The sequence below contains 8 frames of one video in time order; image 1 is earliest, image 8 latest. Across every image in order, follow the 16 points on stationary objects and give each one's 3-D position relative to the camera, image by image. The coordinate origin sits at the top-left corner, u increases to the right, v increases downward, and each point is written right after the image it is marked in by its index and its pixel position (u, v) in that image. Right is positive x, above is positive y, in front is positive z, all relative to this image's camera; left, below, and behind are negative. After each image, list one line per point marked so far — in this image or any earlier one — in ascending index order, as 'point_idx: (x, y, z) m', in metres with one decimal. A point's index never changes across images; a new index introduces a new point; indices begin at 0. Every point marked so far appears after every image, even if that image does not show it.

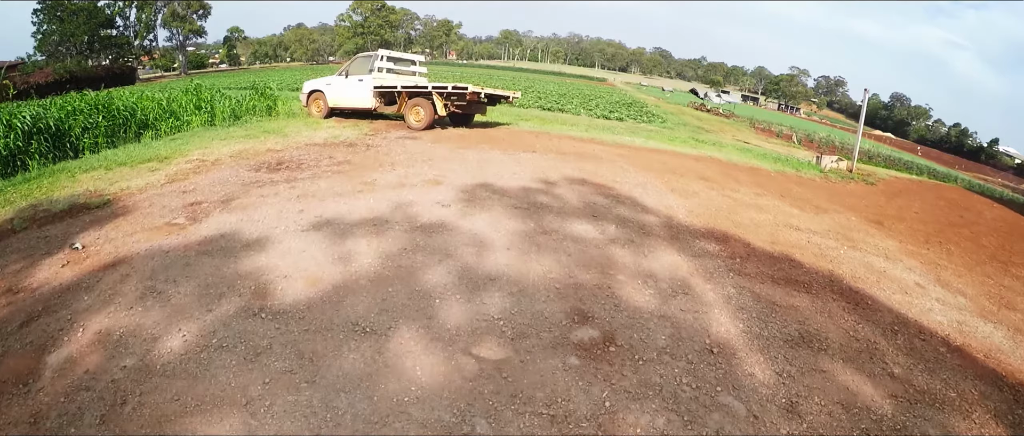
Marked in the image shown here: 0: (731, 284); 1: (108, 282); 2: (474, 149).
0: (+0.9, -0.3, +3.6) m
1: (-1.4, -0.2, +3.1) m
2: (-0.3, +0.7, +7.6) m
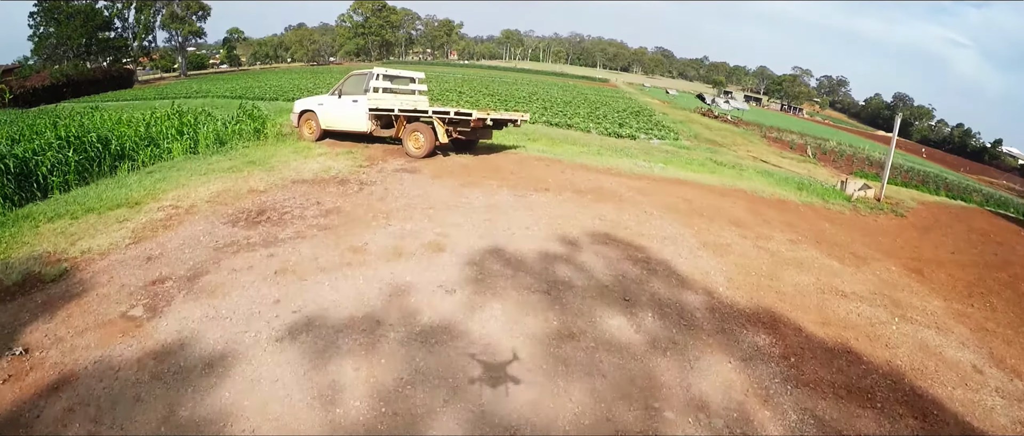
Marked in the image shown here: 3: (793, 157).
0: (+0.9, -0.6, +3.0) m
1: (-1.4, -0.6, +2.6) m
2: (-0.2, +0.3, +7.0) m
3: (+6.0, +1.2, +18.3) m
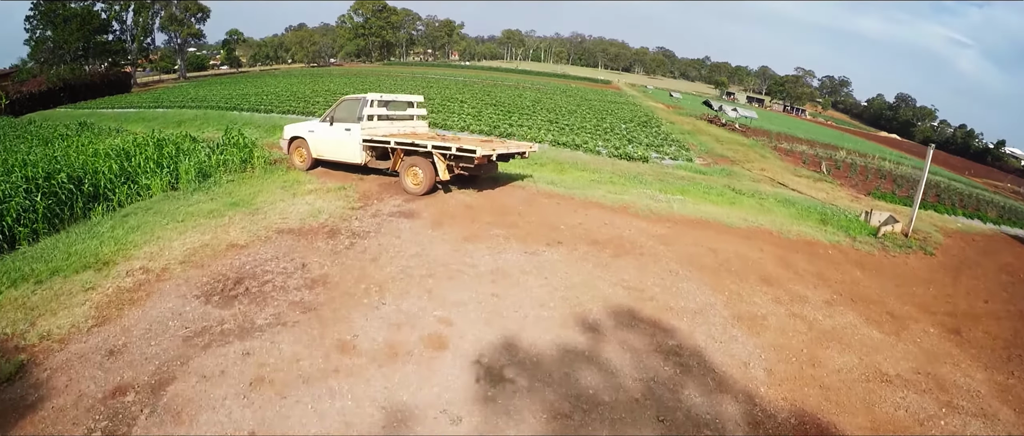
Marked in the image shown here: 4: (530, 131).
0: (+1.0, -1.0, +2.6) m
1: (-1.3, -1.0, +2.1) m
2: (-0.2, -0.1, +6.6) m
3: (+6.0, +0.8, +17.8) m
4: (+0.4, +1.8, +17.7) m
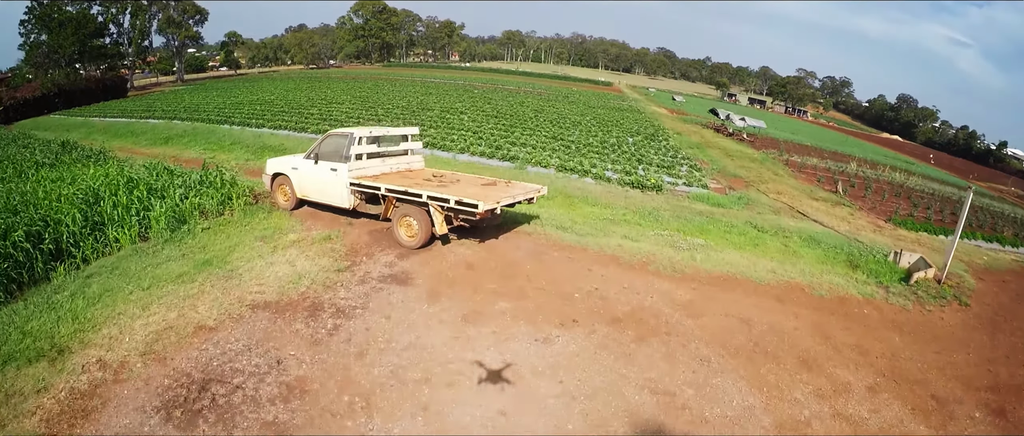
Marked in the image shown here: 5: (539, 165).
0: (+1.0, -1.5, +1.9) m
1: (-1.3, -1.5, +1.5) m
2: (-0.1, -0.5, +5.9) m
3: (+6.1, +0.3, +17.1) m
4: (+0.5, +1.3, +17.0) m
5: (+0.4, +0.9, +14.1) m
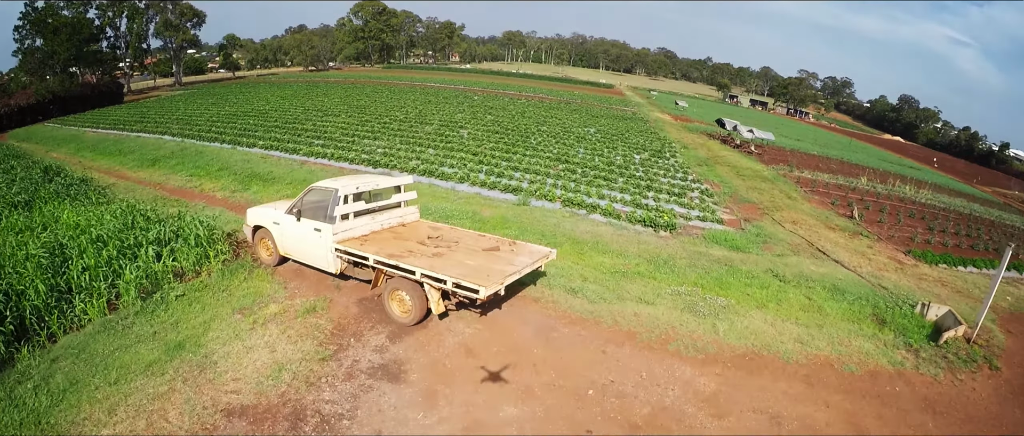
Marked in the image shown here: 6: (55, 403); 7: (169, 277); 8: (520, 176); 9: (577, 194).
0: (+1.1, -2.1, +1.4) m
1: (-1.2, -2.0, +0.9) m
2: (-0.1, -1.1, +5.3) m
3: (+6.1, -0.2, +16.6) m
4: (+0.5, +0.8, +16.4) m
5: (+0.5, +0.4, +13.5) m
6: (-2.7, -1.1, +5.4) m
7: (-3.0, -0.5, +8.0) m
8: (+0.1, +0.8, +16.3) m
9: (+1.0, +0.4, +14.6) m
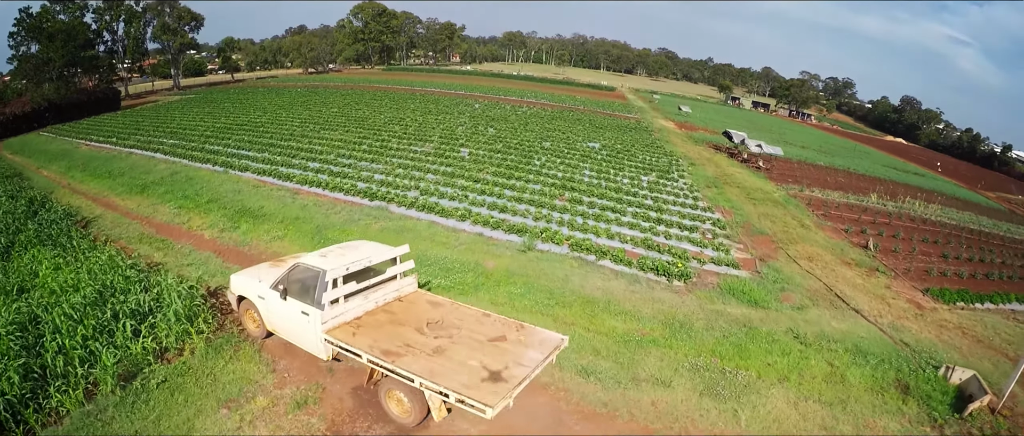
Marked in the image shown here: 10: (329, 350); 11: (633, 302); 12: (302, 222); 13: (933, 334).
0: (+1.1, -2.8, +0.9) m
1: (-1.2, -2.7, +0.4) m
2: (0.0, -1.8, +4.9) m
3: (+6.2, -0.8, +16.1) m
4: (+0.6, +0.2, +16.0) m
5: (+0.5, -0.3, +13.0) m
6: (-2.7, -1.8, +5.0) m
7: (-2.9, -1.2, +7.5) m
8: (+0.2, +0.1, +15.8) m
9: (+1.1, -0.2, +14.1) m
10: (-1.3, -1.0, +6.9) m
11: (+1.4, -1.0, +10.1) m
12: (-3.2, -0.1, +13.5) m
13: (+5.7, -1.5, +12.1) m
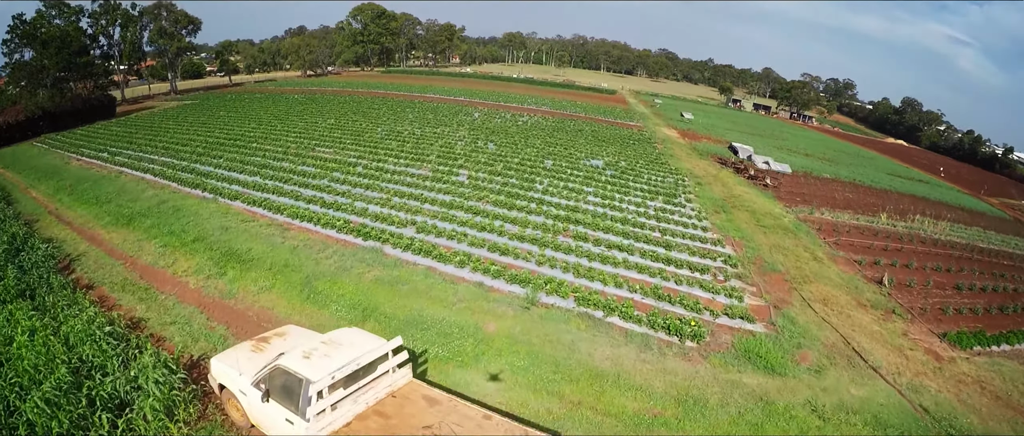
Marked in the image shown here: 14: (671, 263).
0: (+1.2, -3.5, +0.4) m
1: (-1.1, -3.5, -0.1) m
2: (0.0, -2.5, +4.4) m
3: (+6.2, -1.5, +15.6) m
4: (+0.6, -0.5, +15.4) m
5: (+0.6, -1.0, +12.5) m
6: (-2.6, -2.5, +4.4) m
7: (-2.9, -1.9, +7.0) m
8: (+0.2, -0.5, +15.3) m
9: (+1.1, -0.9, +13.6) m
10: (-1.3, -1.7, +6.4) m
11: (+1.4, -1.7, +9.6) m
12: (-3.1, -0.7, +12.9) m
13: (+5.7, -2.2, +11.6) m
14: (+2.7, -0.8, +15.6) m
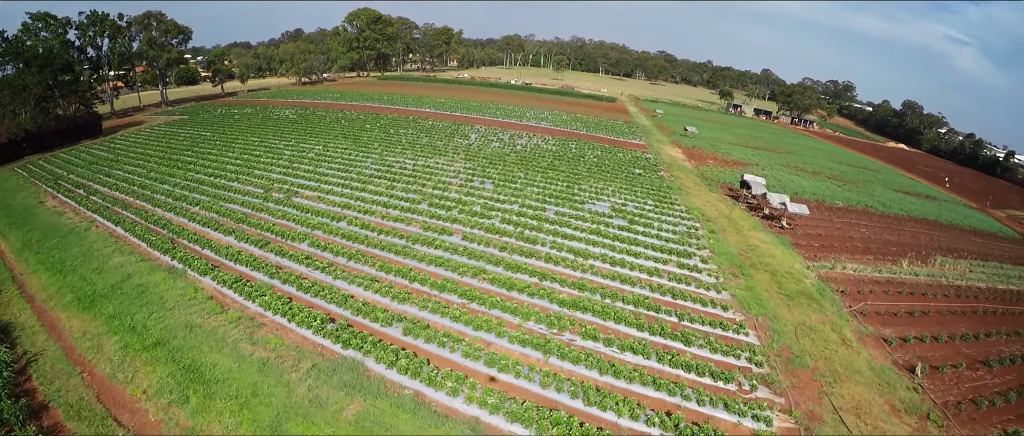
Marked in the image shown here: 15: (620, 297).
0: (+1.2, -5.2, -1.1) m
1: (-1.1, -5.1, -1.5) m
2: (0.0, -4.1, +2.9) m
3: (+6.2, -3.1, +14.1) m
4: (+0.6, -2.1, +14.0) m
5: (+0.6, -2.6, +11.0) m
6: (-2.6, -4.1, +3.0) m
7: (-2.9, -3.5, +5.5) m
8: (+0.2, -2.1, +13.8) m
9: (+1.1, -2.5, +12.1) m
10: (-1.3, -3.4, +5.0) m
11: (+1.4, -3.3, +8.1) m
12: (-3.1, -2.3, +11.5) m
13: (+5.8, -3.8, +10.2) m
14: (+2.7, -2.4, +14.1) m
15: (+2.1, -1.6, +17.8) m
